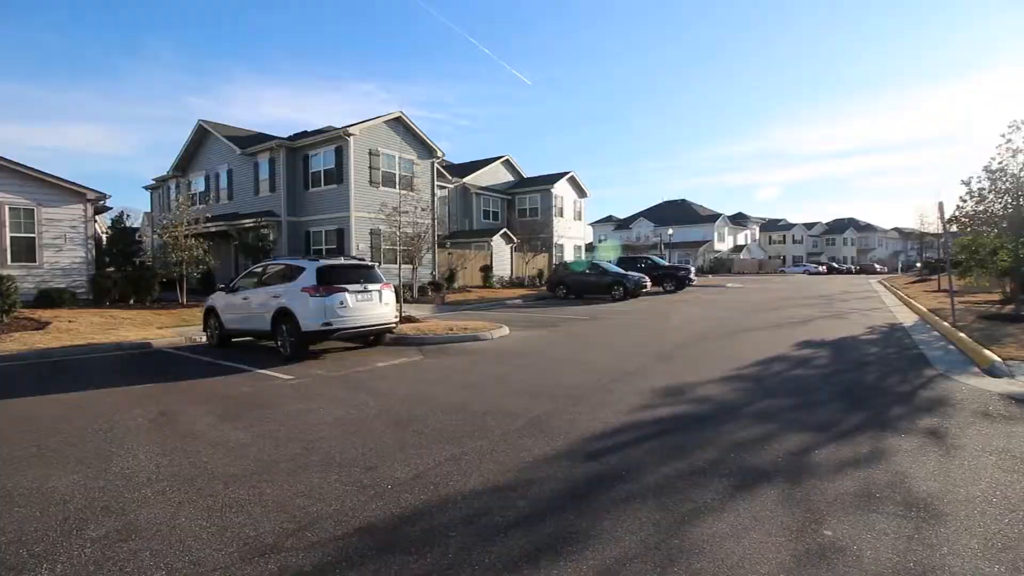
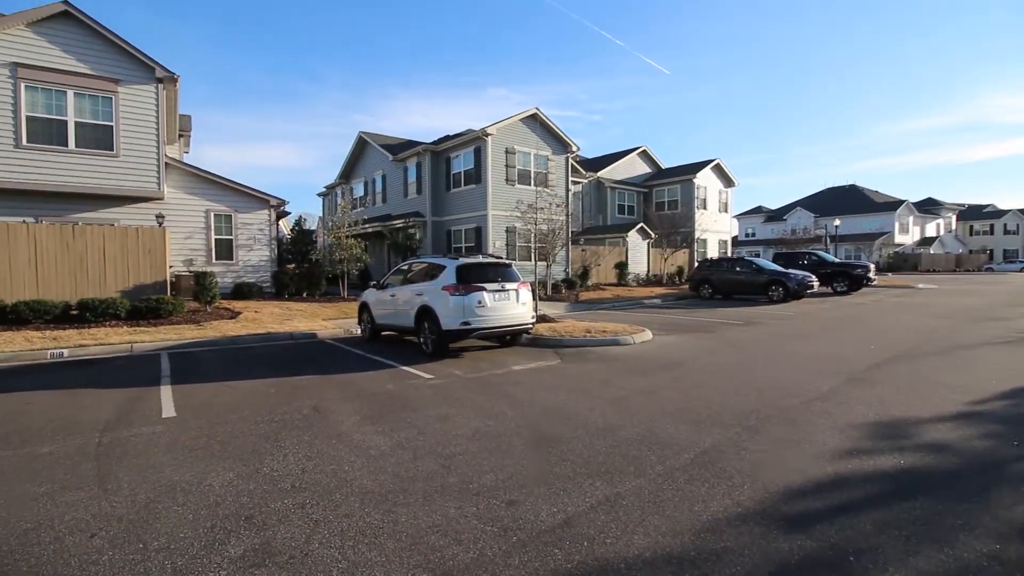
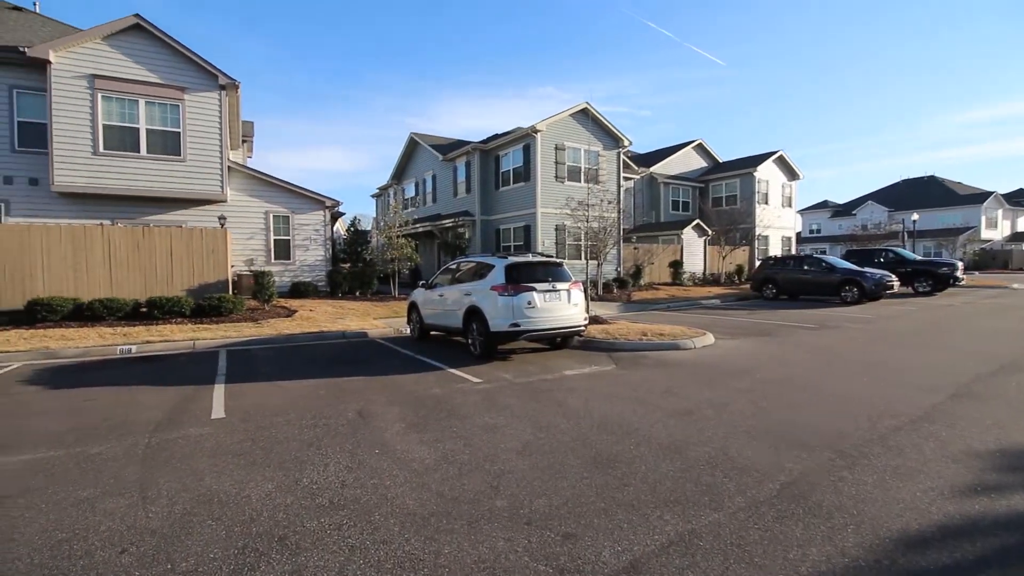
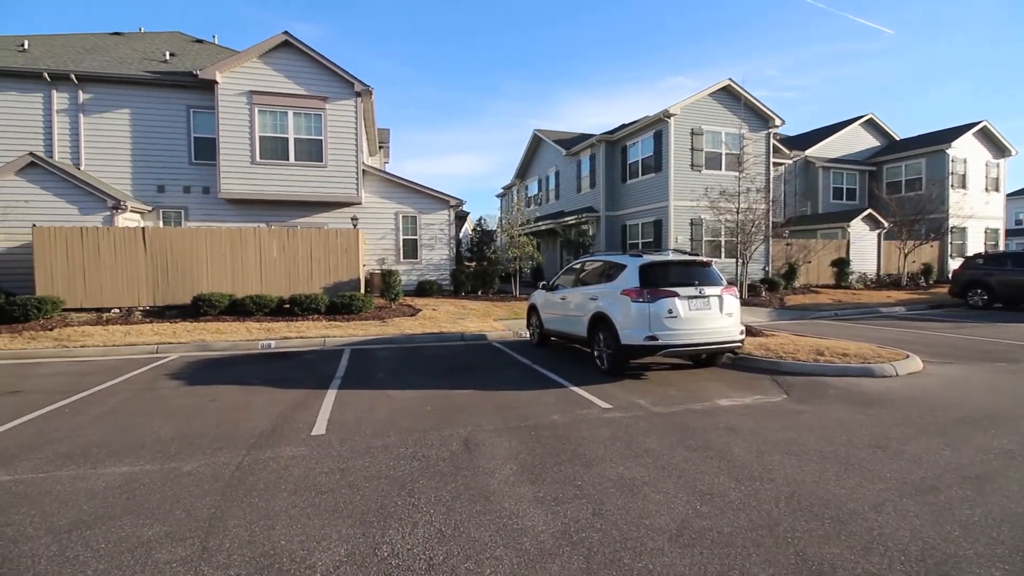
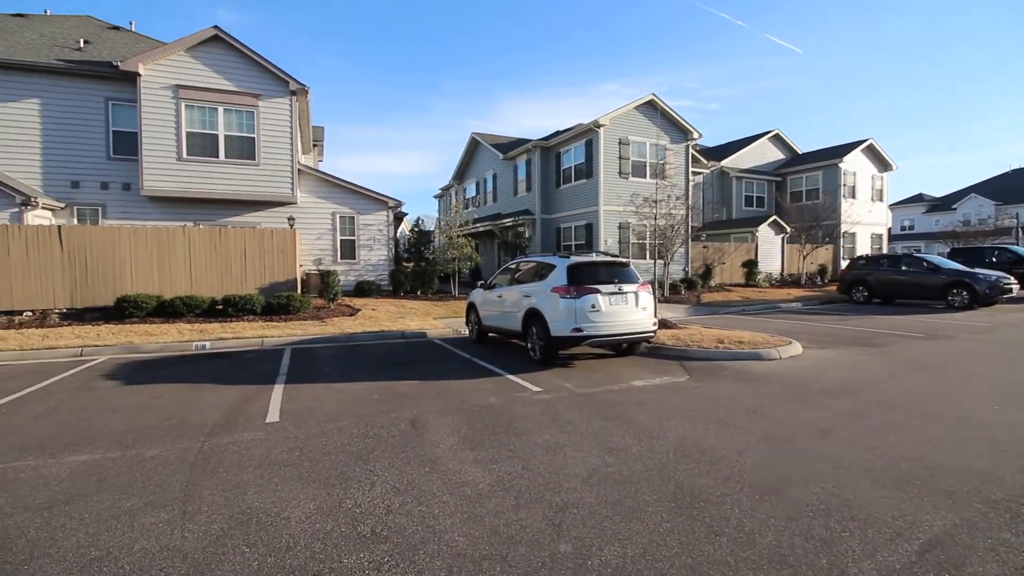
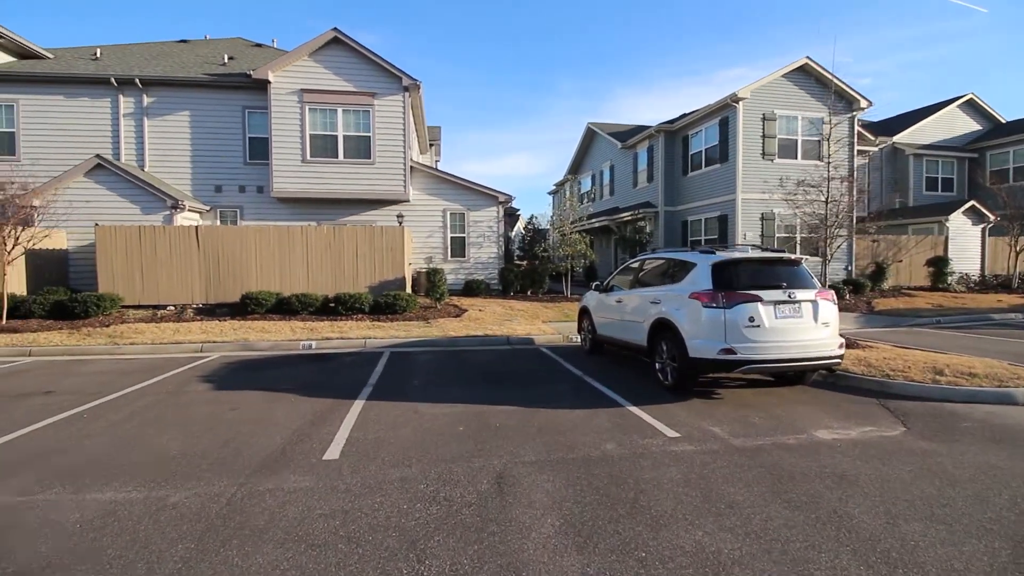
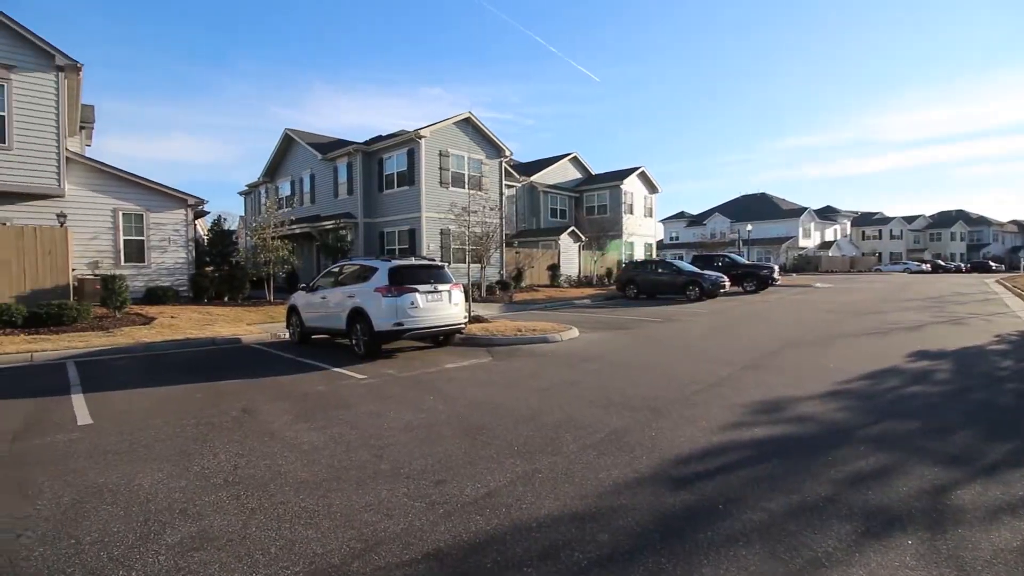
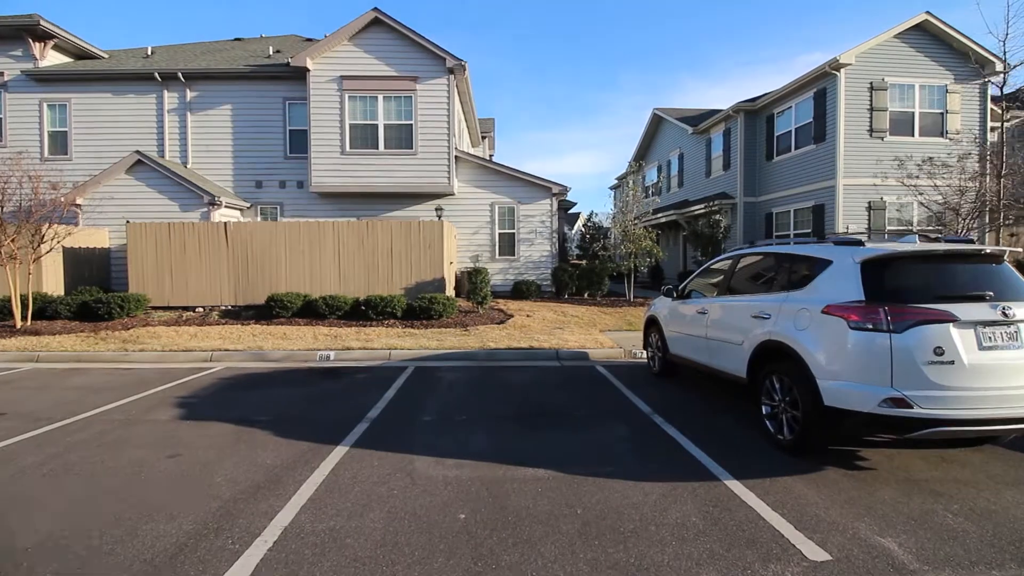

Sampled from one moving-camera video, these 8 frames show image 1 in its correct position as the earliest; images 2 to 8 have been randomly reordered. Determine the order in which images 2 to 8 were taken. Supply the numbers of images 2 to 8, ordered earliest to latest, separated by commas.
7, 2, 3, 5, 4, 6, 8
